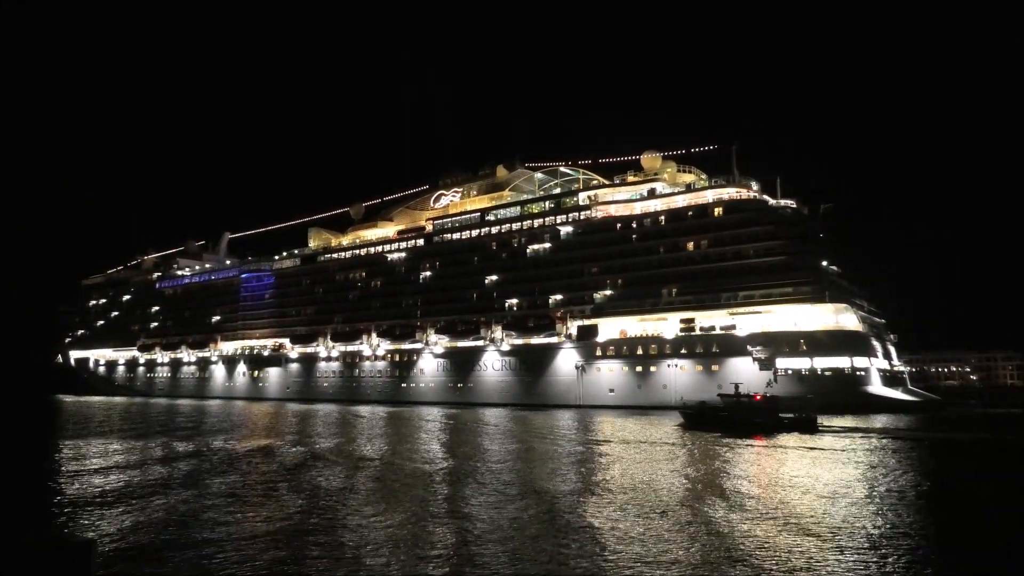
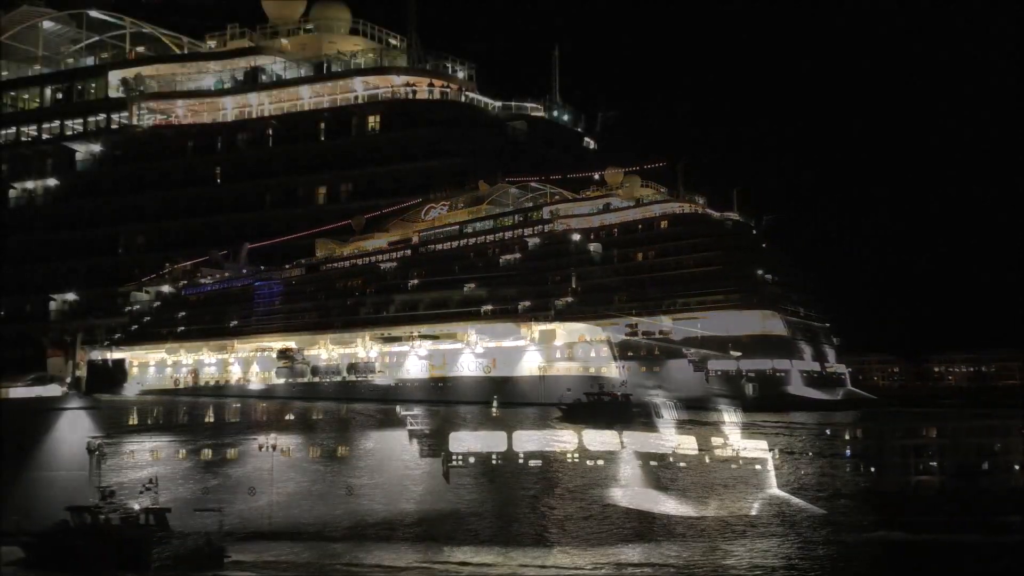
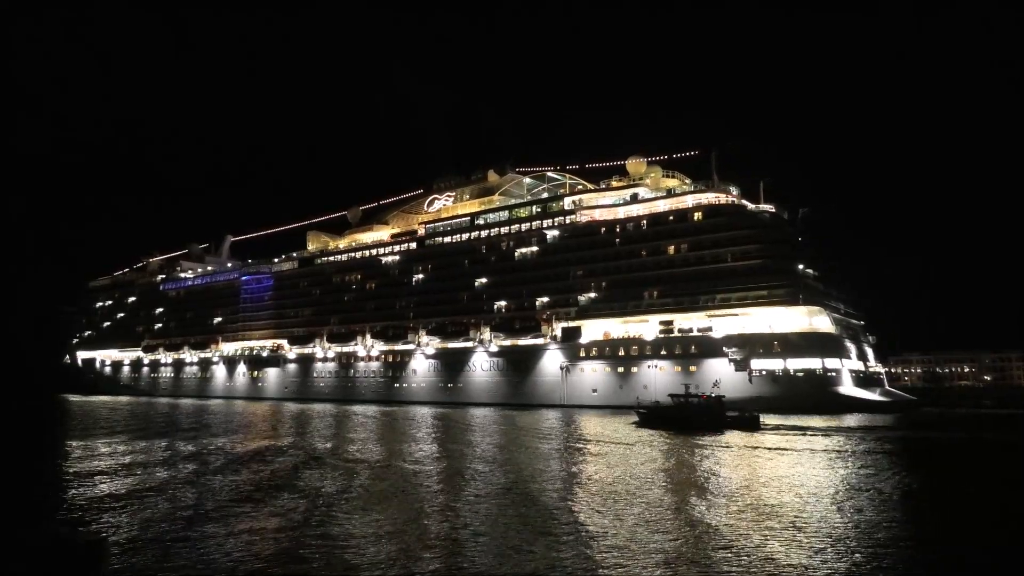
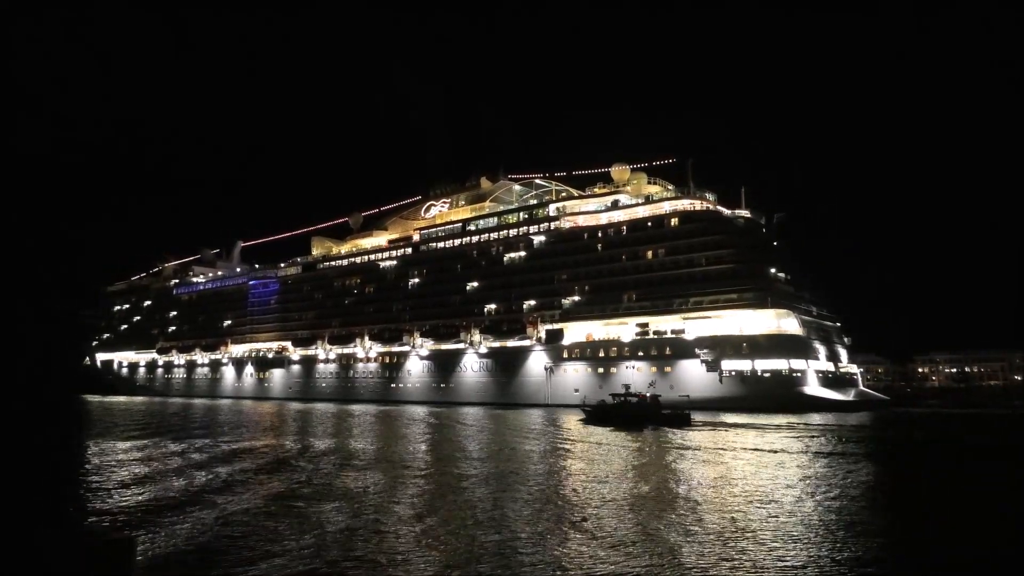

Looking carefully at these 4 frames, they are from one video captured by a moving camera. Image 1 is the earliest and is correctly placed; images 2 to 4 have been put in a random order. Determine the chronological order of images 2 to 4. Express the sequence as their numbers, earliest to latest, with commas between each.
3, 4, 2
